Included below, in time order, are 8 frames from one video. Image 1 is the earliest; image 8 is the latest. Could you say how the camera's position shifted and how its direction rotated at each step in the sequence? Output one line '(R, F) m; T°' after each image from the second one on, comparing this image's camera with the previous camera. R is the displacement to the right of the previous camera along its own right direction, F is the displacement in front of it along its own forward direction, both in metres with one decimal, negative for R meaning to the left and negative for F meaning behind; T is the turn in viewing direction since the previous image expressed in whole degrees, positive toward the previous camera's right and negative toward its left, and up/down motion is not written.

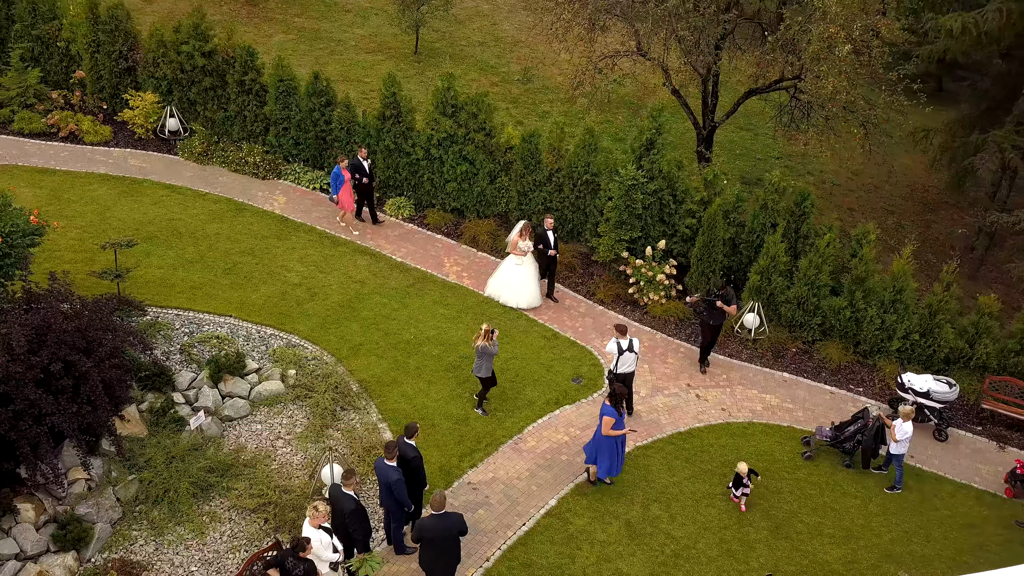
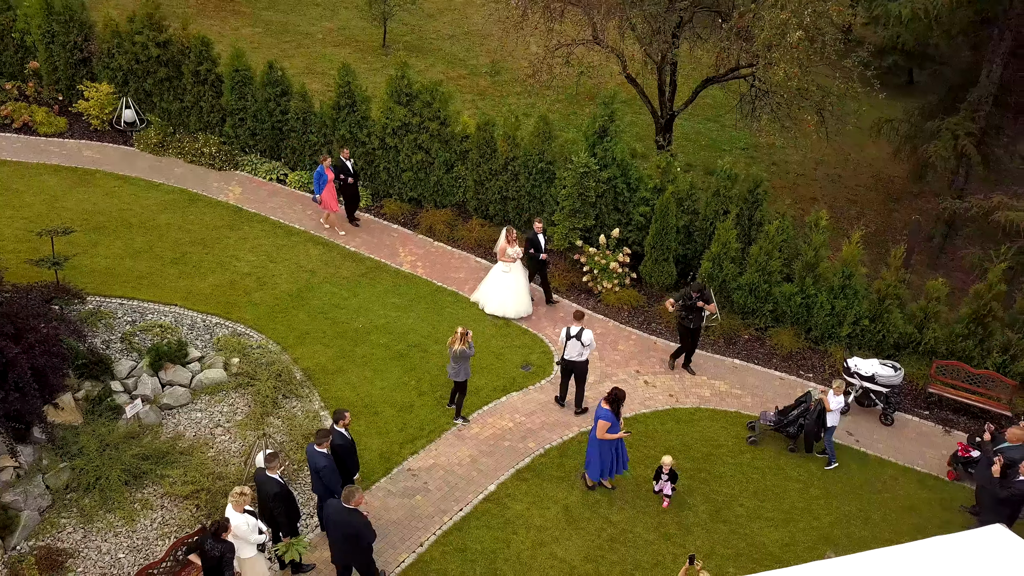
(+0.7, +0.1) m; 0°
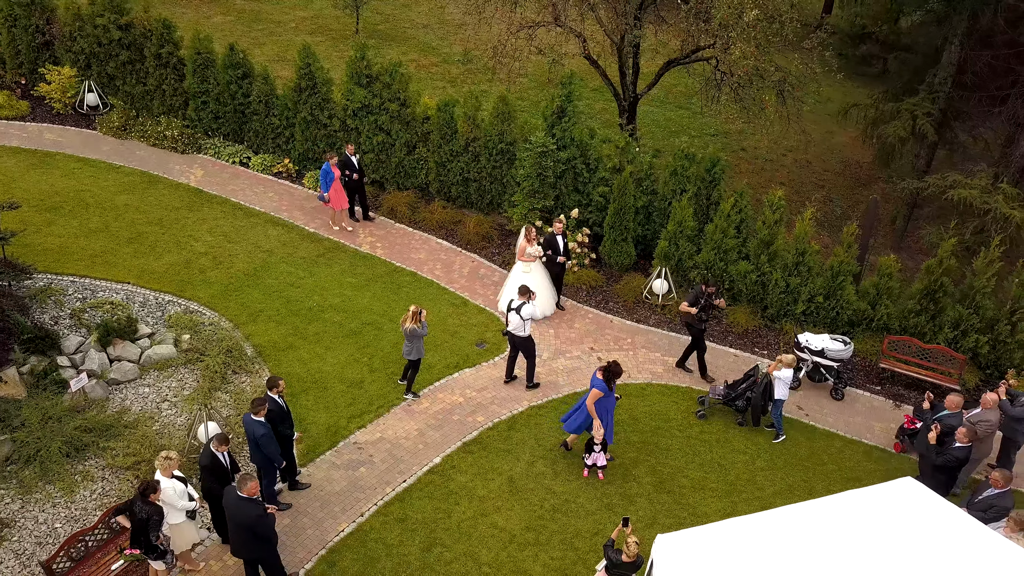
(+0.6, 0.0) m; 0°
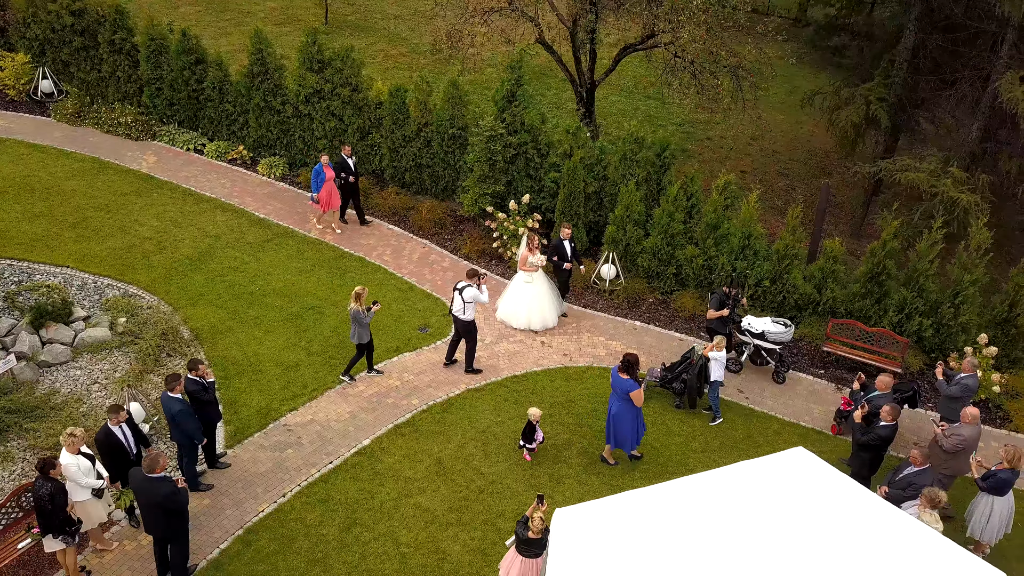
(+0.9, +0.1) m; 0°
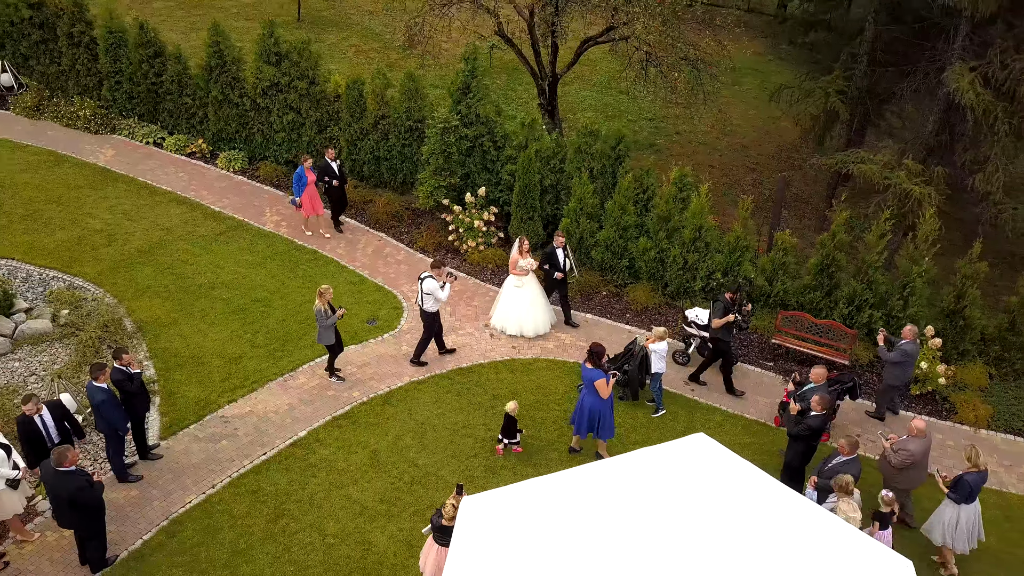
(+0.8, +0.1) m; 0°
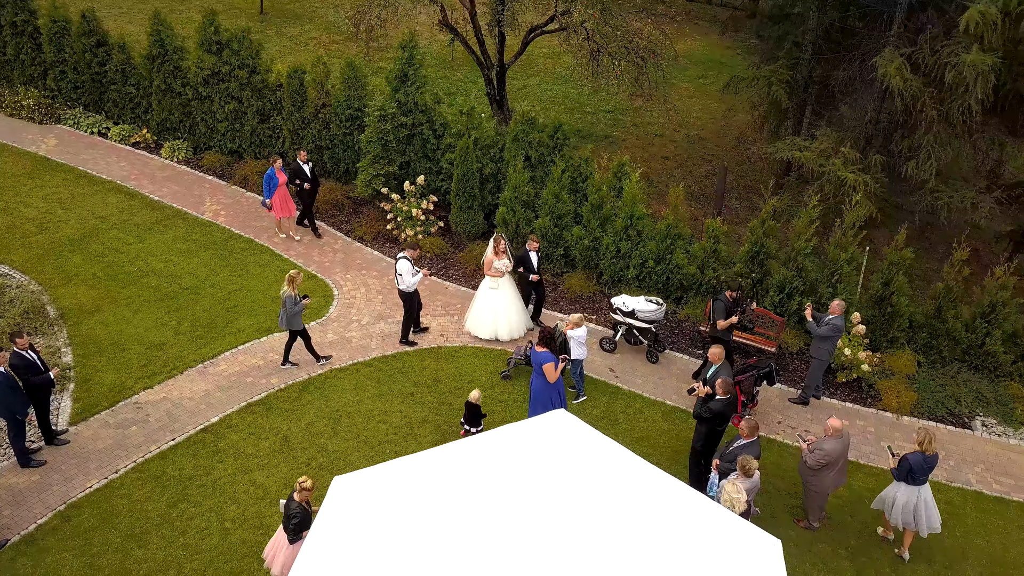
(+1.0, +0.1) m; 0°
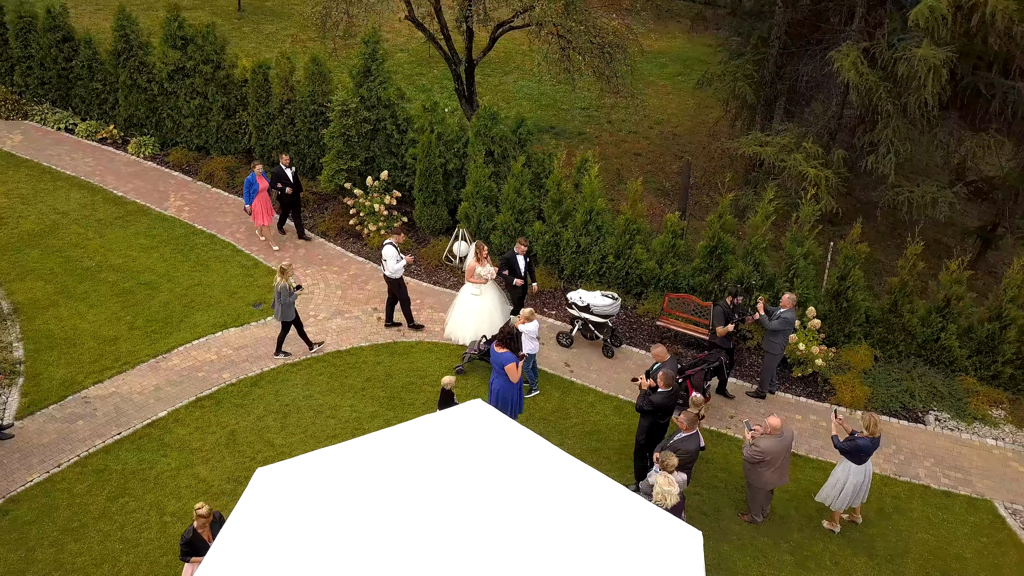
(+0.6, 0.0) m; 0°
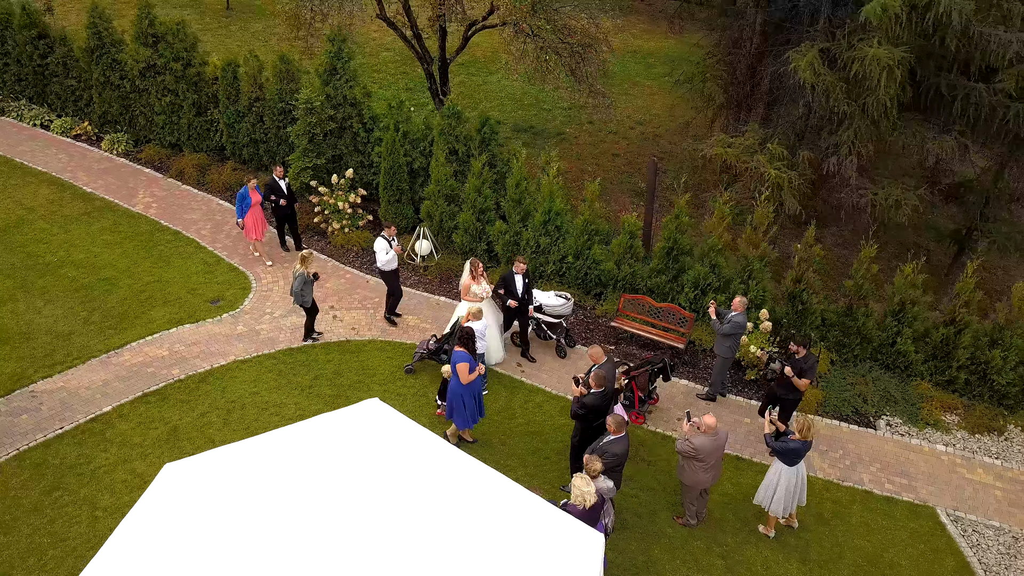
(+0.8, 0.0) m; -1°
